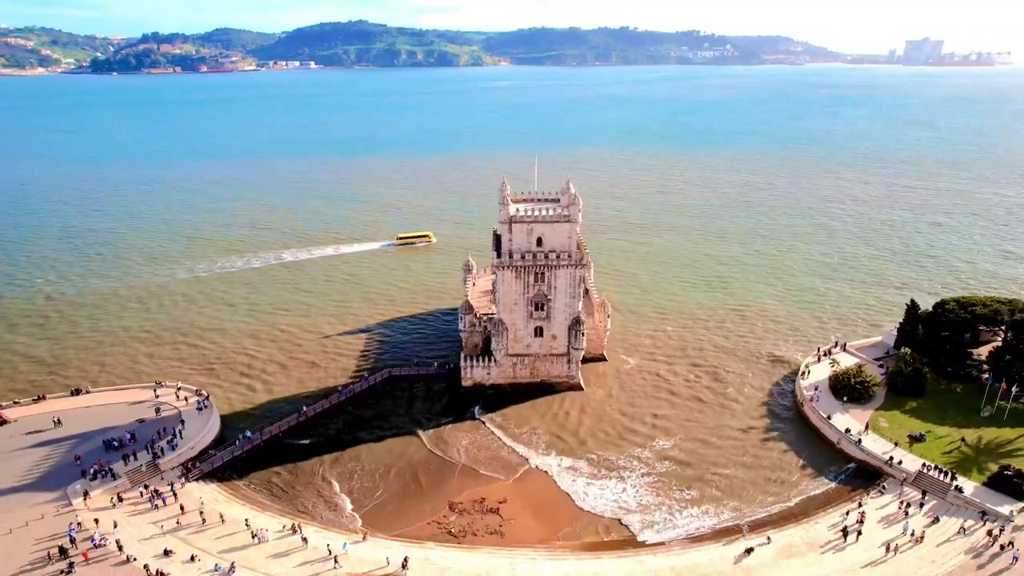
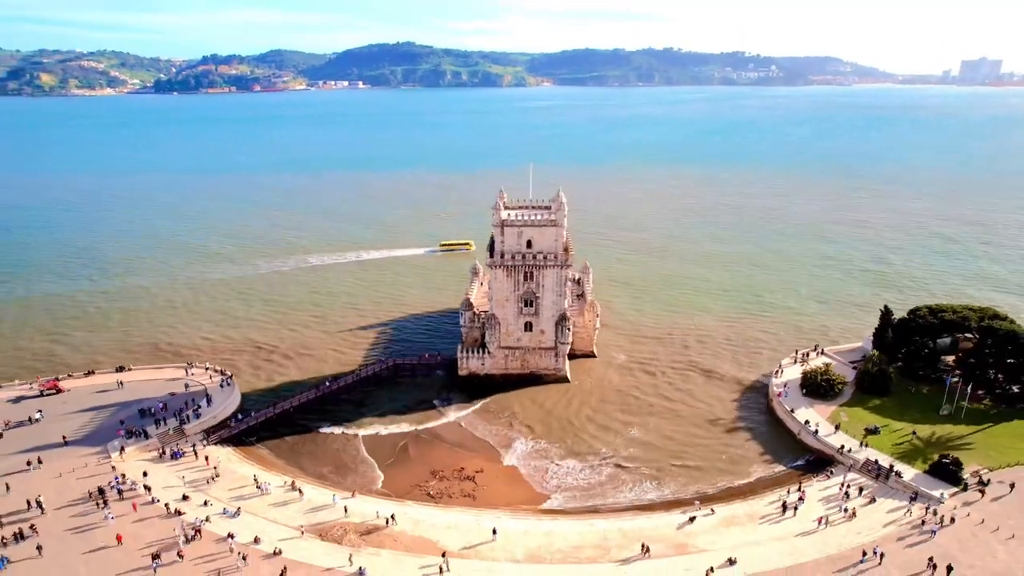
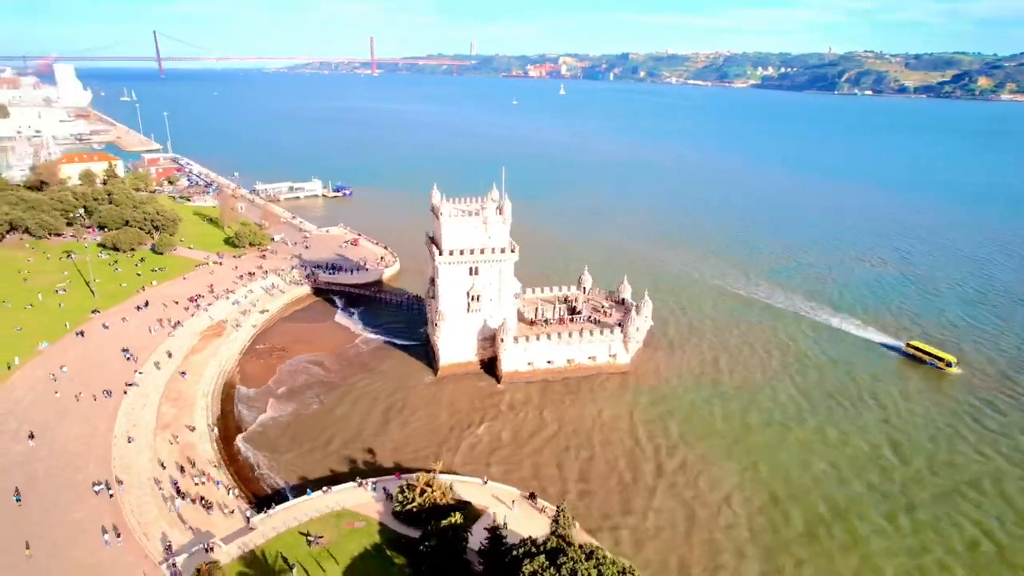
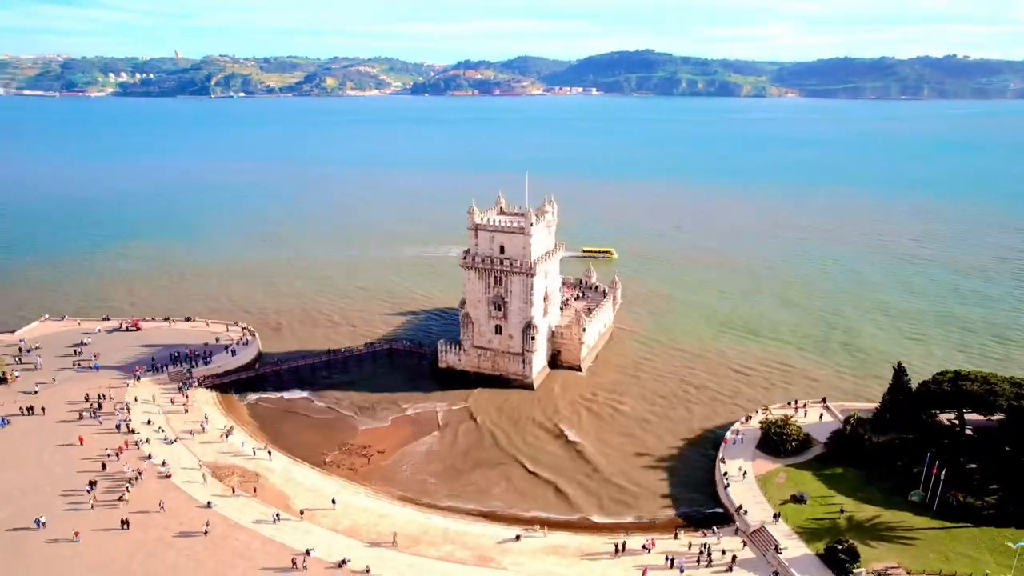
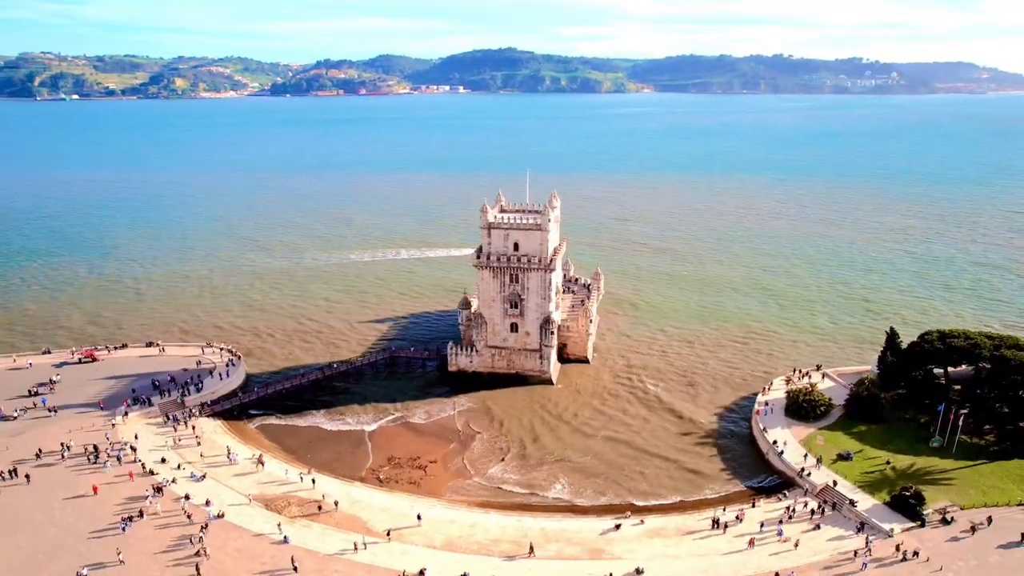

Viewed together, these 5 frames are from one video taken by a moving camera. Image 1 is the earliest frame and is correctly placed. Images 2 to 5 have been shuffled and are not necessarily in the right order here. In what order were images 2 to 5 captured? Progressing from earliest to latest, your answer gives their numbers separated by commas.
2, 5, 4, 3
